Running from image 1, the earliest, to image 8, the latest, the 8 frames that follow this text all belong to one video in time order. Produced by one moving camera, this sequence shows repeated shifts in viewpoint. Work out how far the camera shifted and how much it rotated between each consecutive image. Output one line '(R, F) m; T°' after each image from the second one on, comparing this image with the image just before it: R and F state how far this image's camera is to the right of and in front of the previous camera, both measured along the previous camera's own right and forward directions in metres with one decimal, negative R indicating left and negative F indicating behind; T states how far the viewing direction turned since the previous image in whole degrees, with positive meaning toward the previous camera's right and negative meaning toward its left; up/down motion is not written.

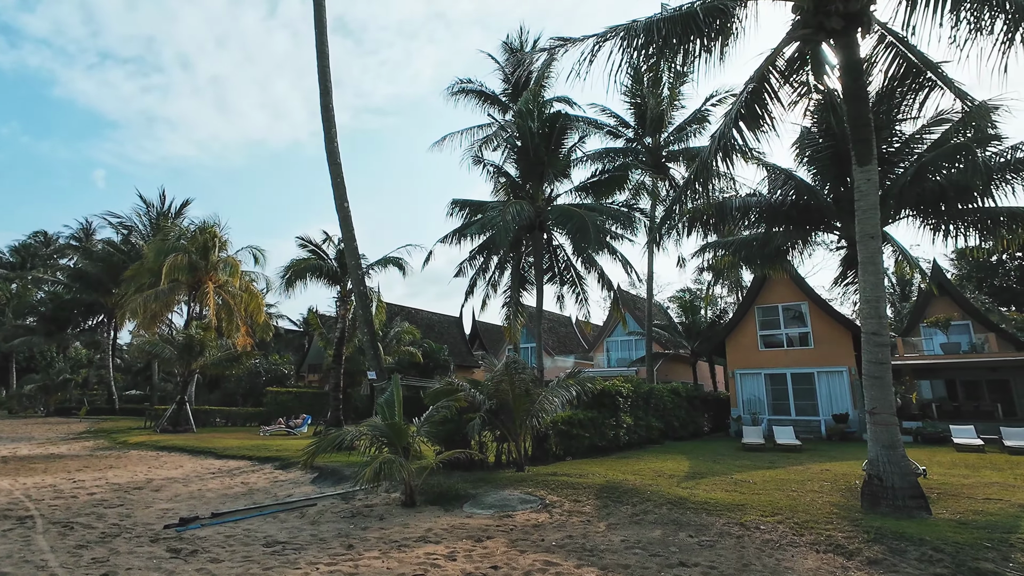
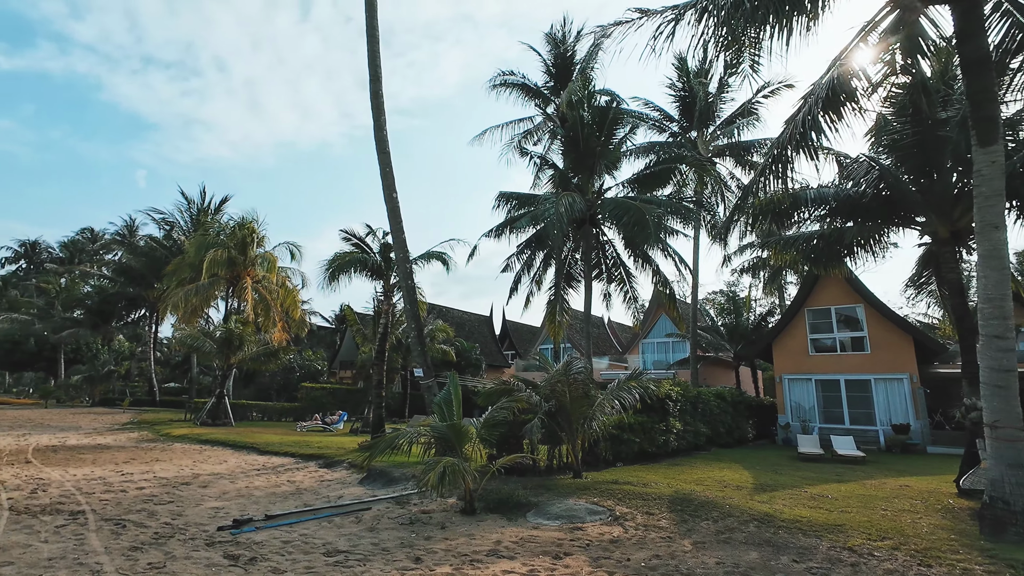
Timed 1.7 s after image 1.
(-0.7, +0.6) m; -3°
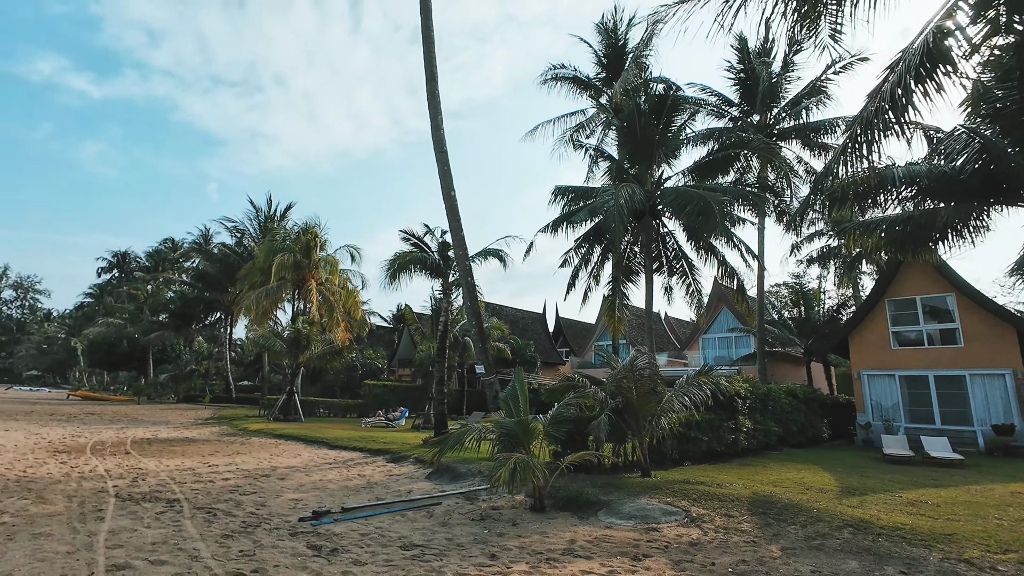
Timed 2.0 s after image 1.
(-0.2, +0.1) m; -6°
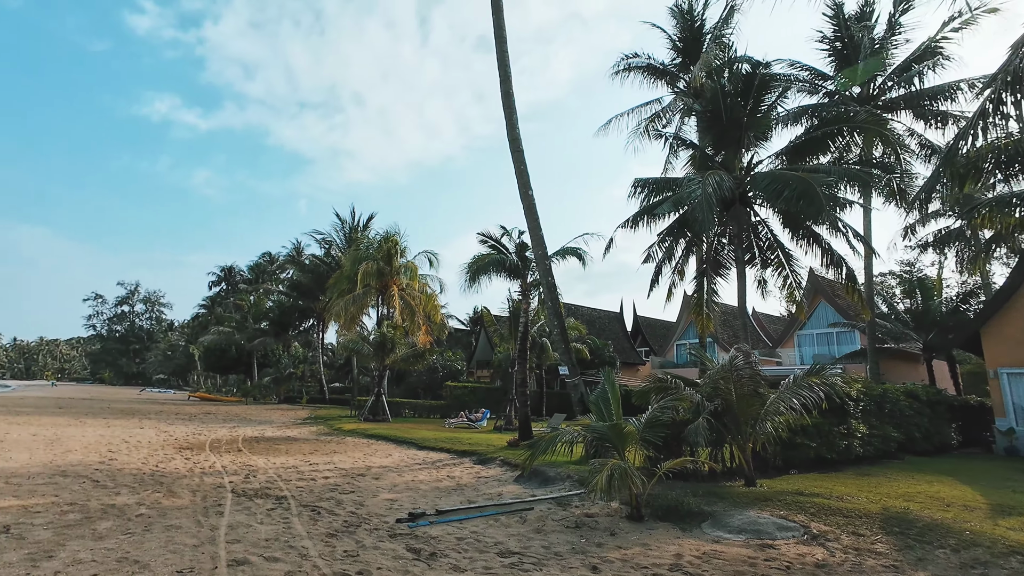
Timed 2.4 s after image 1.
(-0.2, +0.2) m; -9°
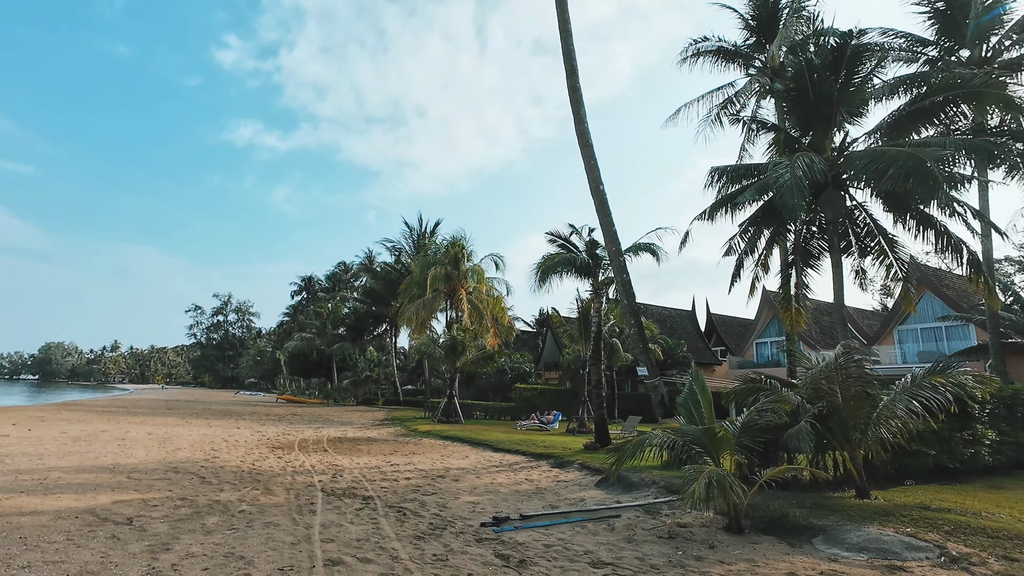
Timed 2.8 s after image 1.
(-0.2, +0.2) m; -7°
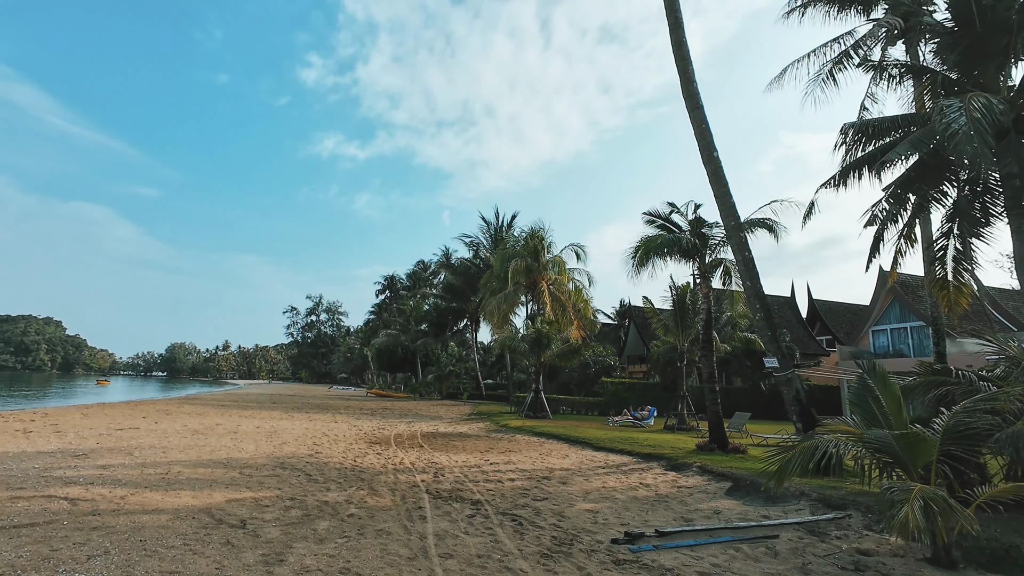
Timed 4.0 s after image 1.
(-0.6, +0.8) m; -9°
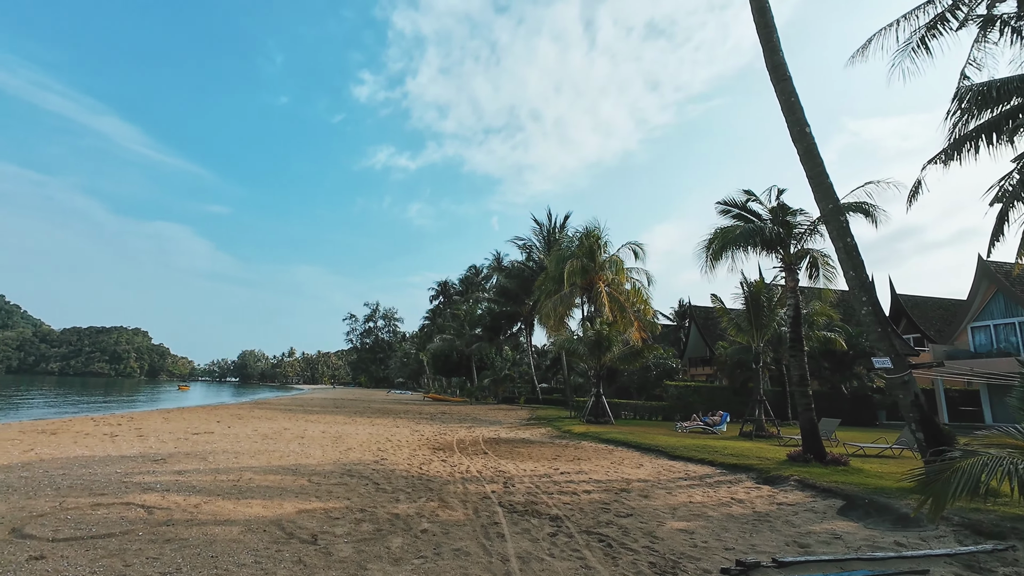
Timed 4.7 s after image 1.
(-0.3, +0.6) m; -6°
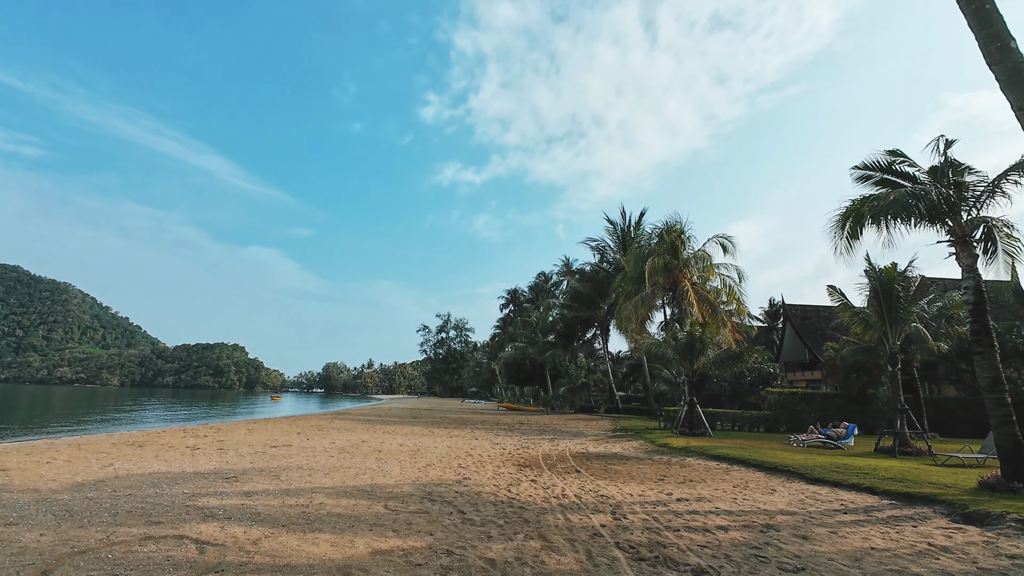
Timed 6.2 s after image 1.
(-0.5, +1.4) m; -8°
